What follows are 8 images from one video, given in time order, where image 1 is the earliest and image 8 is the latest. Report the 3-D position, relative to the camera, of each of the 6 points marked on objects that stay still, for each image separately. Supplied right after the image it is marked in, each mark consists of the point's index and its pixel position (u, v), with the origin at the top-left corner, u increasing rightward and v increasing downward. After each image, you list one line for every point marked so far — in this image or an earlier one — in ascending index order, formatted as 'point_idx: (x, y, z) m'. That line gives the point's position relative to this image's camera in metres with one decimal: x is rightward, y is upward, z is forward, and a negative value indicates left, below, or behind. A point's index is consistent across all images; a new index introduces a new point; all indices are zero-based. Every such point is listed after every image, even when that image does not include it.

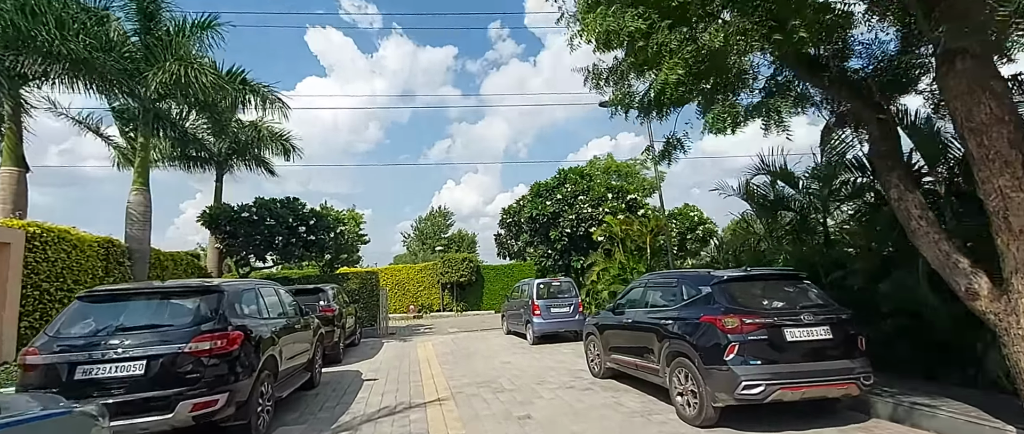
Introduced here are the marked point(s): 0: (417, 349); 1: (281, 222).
0: (-2.5, -3.5, +12.3) m
1: (-7.8, -0.2, +15.3) m
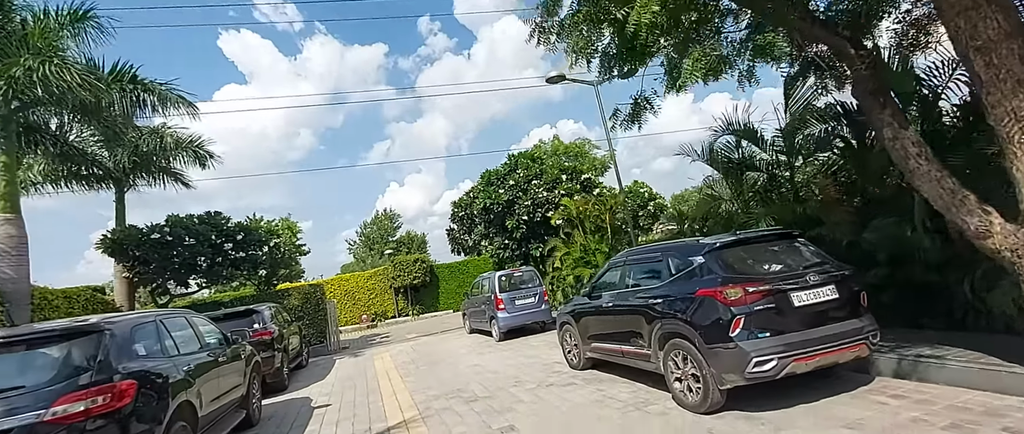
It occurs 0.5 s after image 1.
0: (-3.3, -3.5, +11.2) m
1: (-9.2, -0.8, +13.6) m
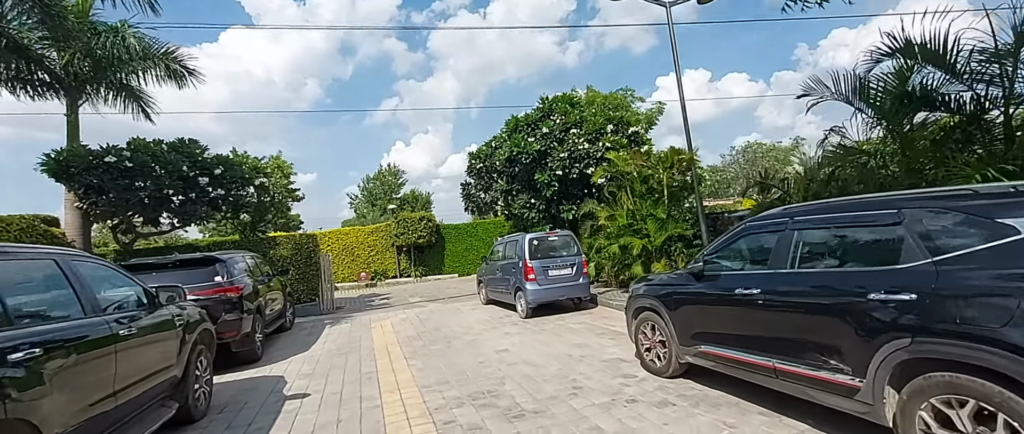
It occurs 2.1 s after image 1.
0: (-2.8, -2.3, +9.3) m
1: (-8.5, +1.0, +11.5) m
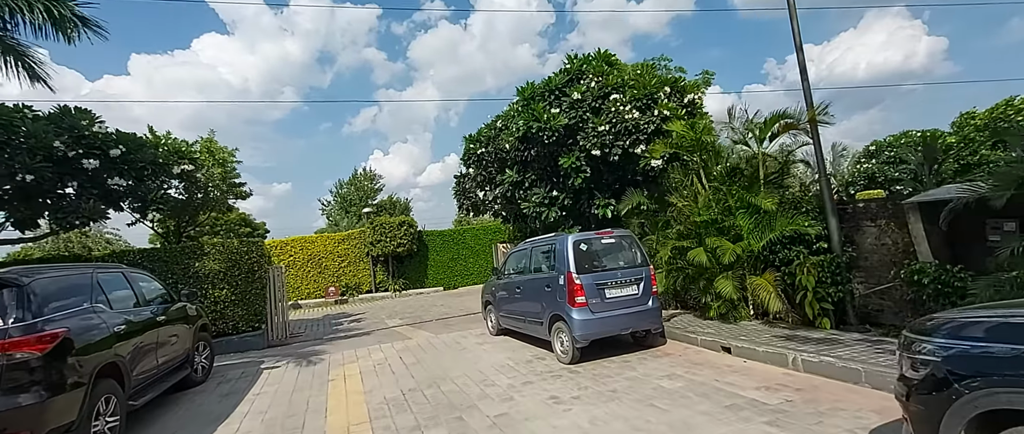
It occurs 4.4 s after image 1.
0: (-2.4, -2.2, +5.9) m
1: (-8.2, +1.1, +8.0) m
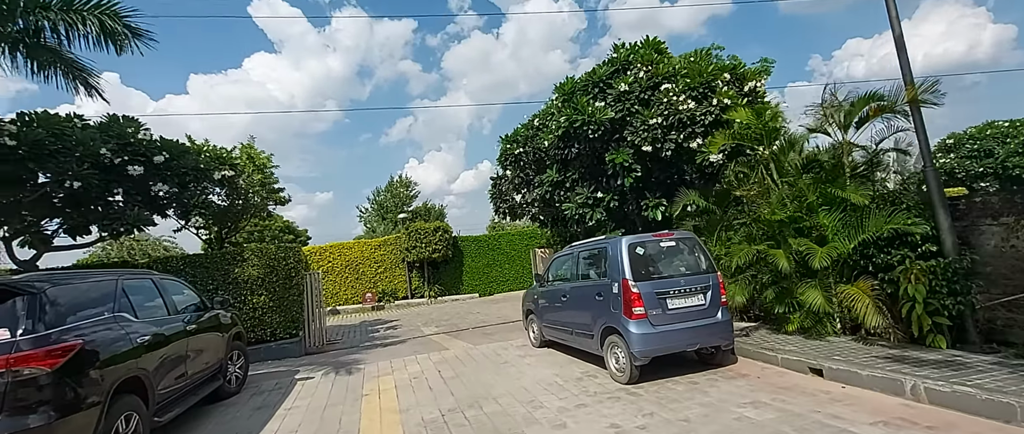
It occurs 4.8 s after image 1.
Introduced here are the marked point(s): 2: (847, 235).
0: (-1.8, -2.2, +5.5) m
1: (-7.5, +1.0, +8.0) m
2: (+3.9, -0.2, +5.6) m
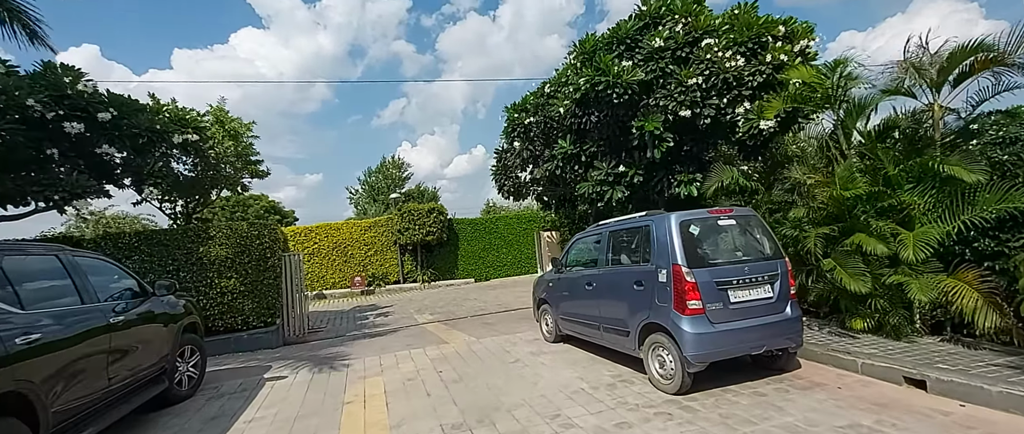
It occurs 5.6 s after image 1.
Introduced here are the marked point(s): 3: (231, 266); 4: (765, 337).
0: (-1.6, -1.9, +4.4) m
1: (-7.3, +1.4, +6.7) m
2: (+4.1, 0.0, +4.5) m
3: (-5.4, -0.9, +9.1) m
4: (+2.2, -1.1, +4.1) m
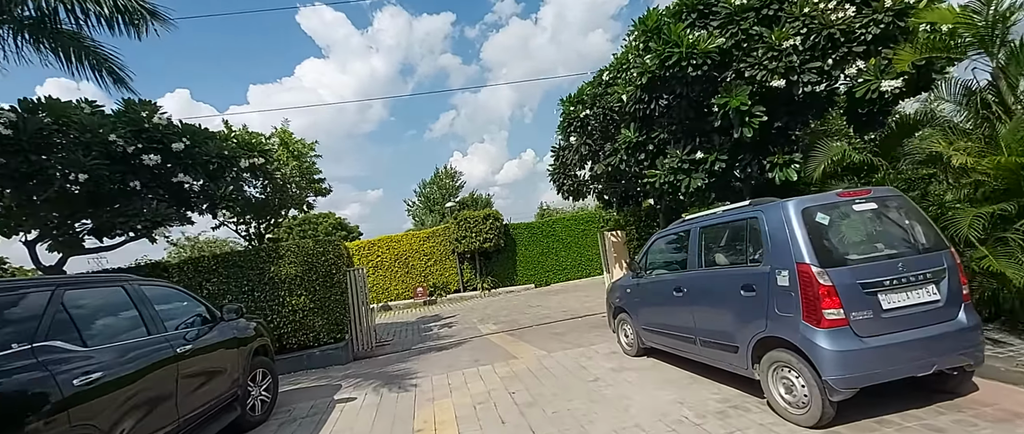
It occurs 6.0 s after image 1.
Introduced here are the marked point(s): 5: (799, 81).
0: (-0.9, -2.0, +4.1) m
1: (-6.4, +1.0, +7.0) m
2: (+4.7, +0.3, +3.5) m
3: (-4.1, -1.3, +9.2) m
4: (+2.9, -0.9, +3.3) m
5: (+3.4, +1.6, +5.8) m
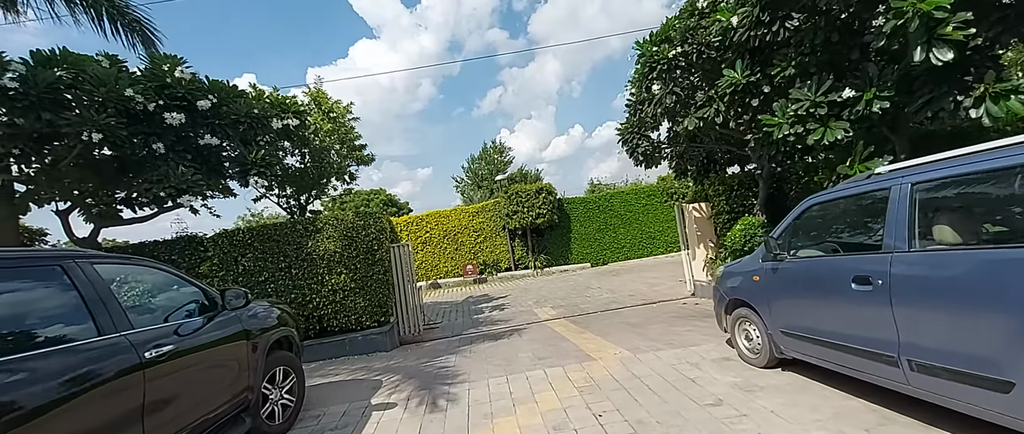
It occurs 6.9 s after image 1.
0: (-0.3, -1.7, +2.8) m
1: (-5.5, +1.4, +6.1) m
2: (+5.2, +0.5, +1.6) m
3: (-3.0, -0.7, +8.2) m
4: (+3.4, -0.7, +1.6) m
5: (+4.2, +1.9, +3.9) m
